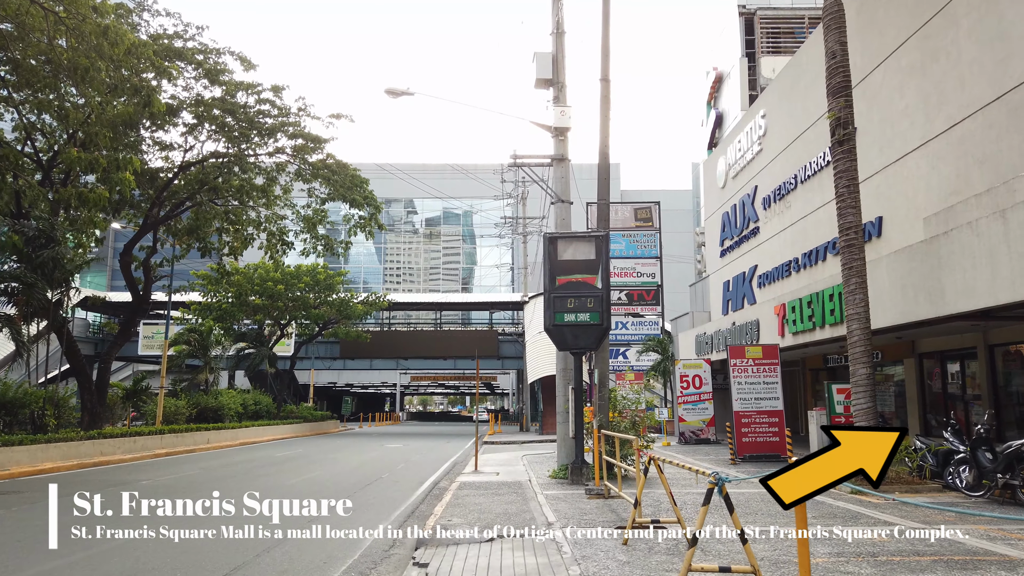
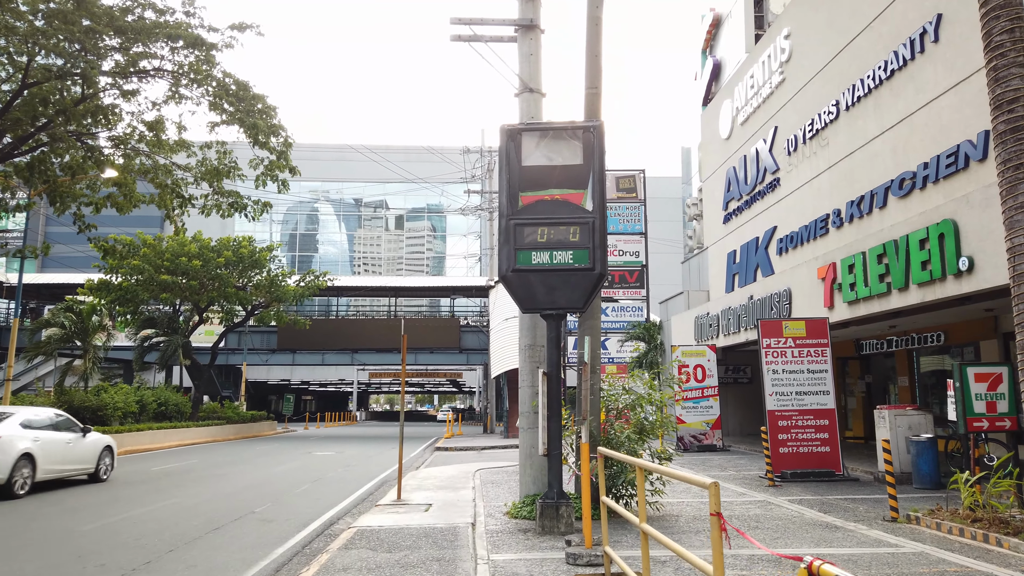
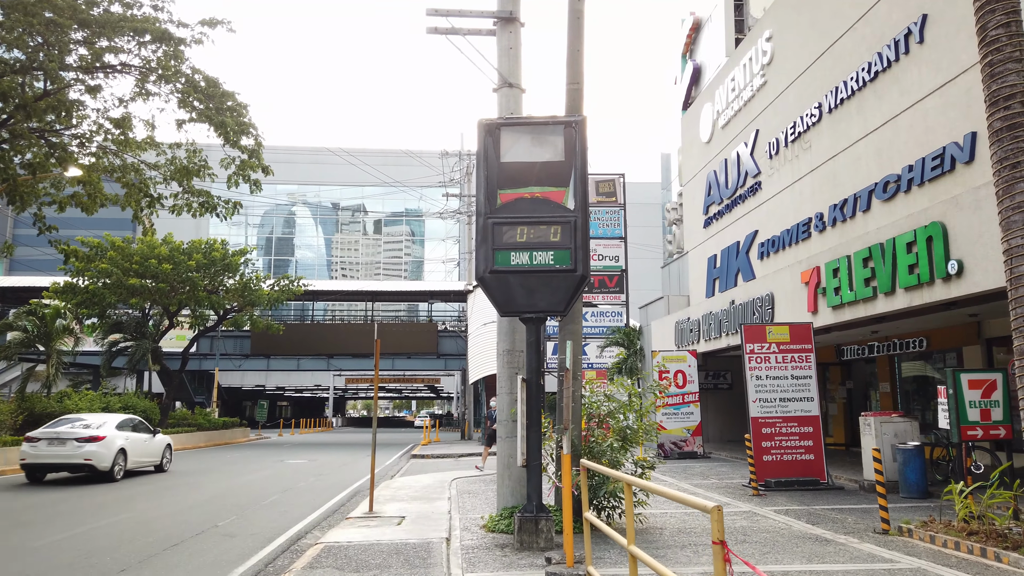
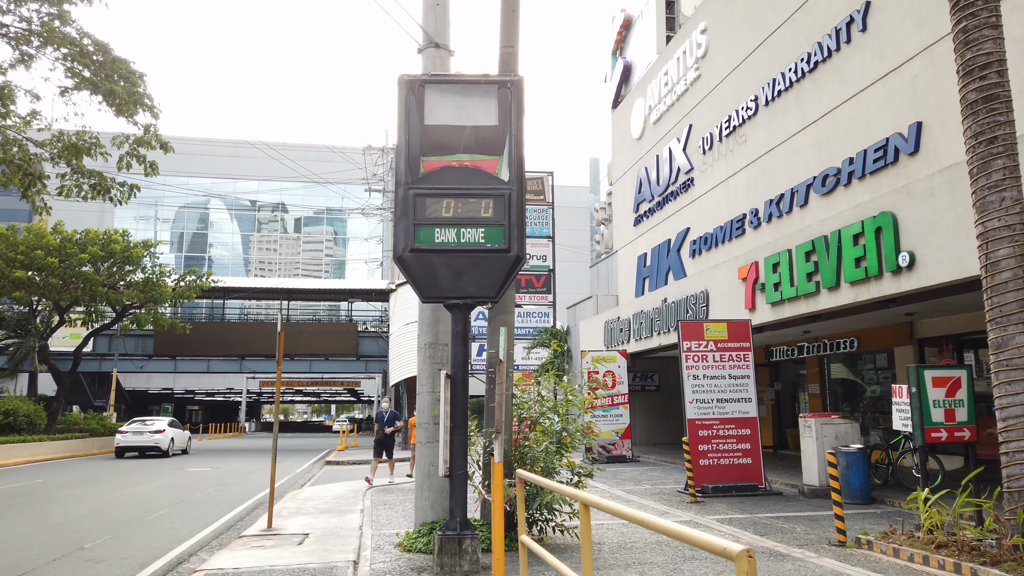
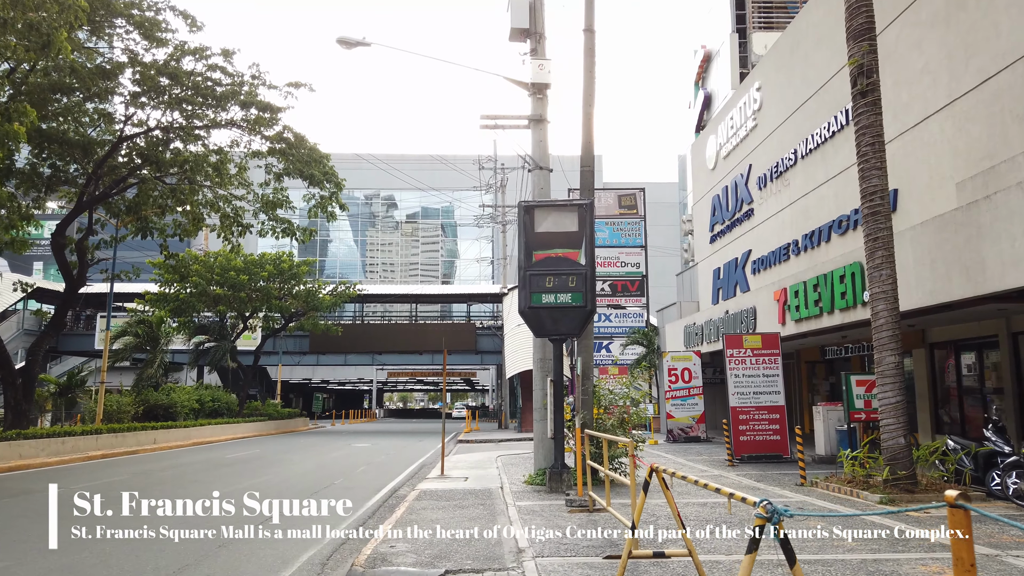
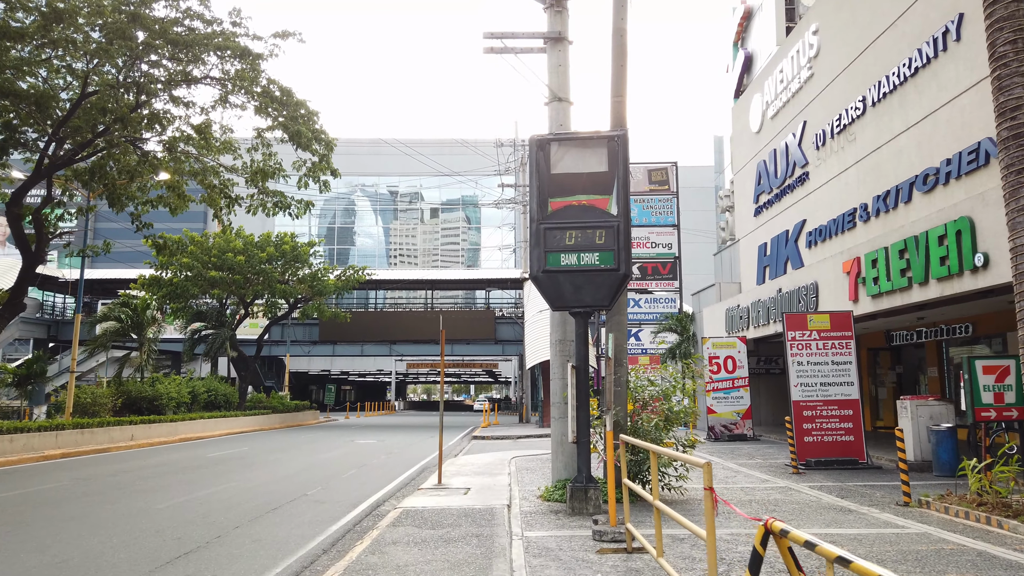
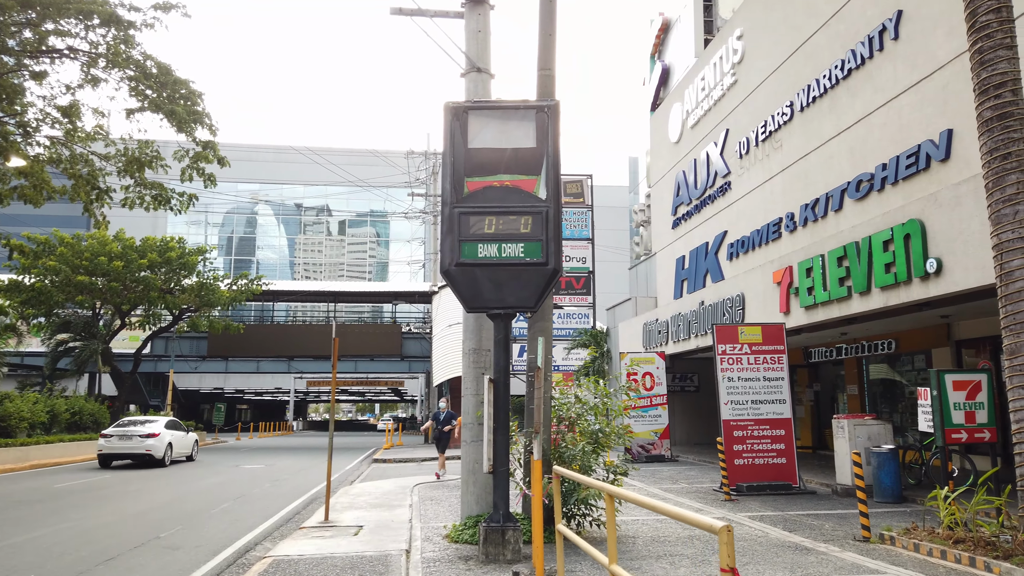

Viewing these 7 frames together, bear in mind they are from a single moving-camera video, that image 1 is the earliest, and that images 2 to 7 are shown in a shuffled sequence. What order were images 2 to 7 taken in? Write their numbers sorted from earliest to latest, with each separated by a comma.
5, 6, 2, 3, 7, 4
